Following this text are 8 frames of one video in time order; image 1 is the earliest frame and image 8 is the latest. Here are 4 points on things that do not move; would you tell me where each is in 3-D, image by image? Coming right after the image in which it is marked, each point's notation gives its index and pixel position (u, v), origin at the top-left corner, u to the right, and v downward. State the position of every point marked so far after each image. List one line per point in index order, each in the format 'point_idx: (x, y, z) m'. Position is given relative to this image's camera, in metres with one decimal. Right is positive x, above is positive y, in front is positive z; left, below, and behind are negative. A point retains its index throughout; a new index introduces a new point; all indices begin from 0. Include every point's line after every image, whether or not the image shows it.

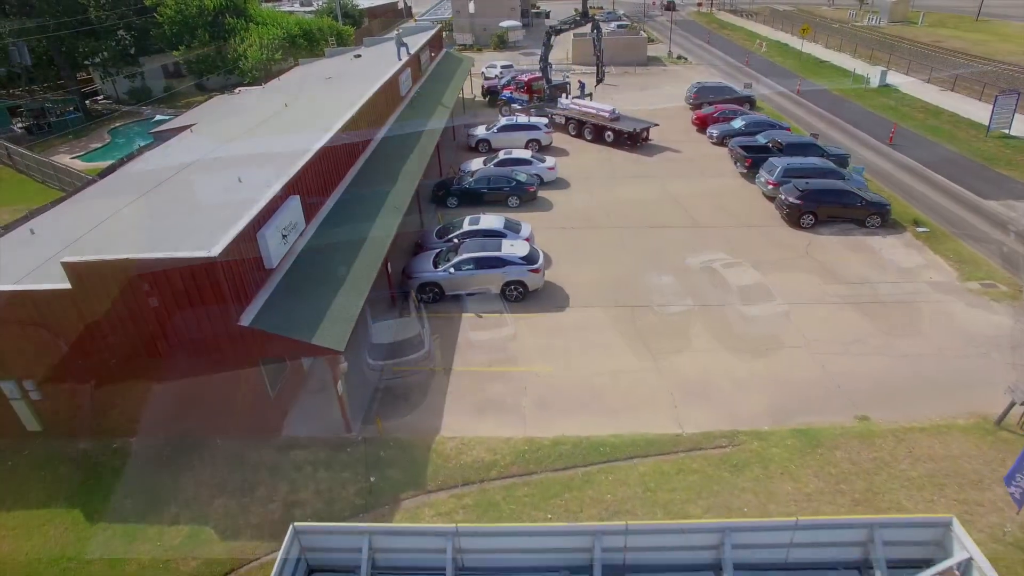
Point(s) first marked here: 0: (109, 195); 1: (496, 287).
0: (-9.8, +2.3, +16.2) m
1: (-0.3, 0.0, +15.8) m
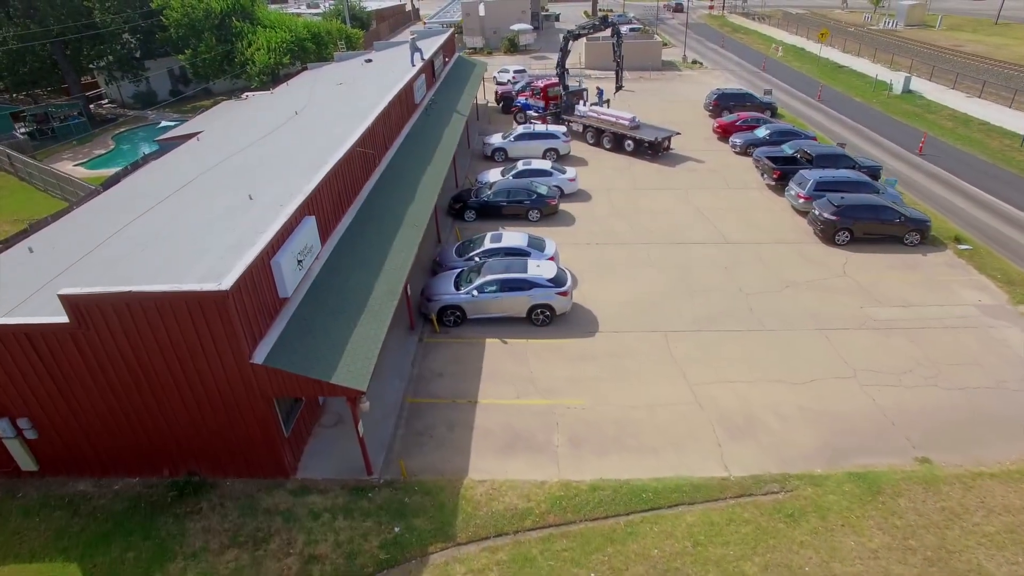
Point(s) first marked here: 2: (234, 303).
0: (-9.2, +1.9, +15.4) m
1: (+0.2, -0.5, +14.9) m
2: (-3.8, -0.2, +9.2) m
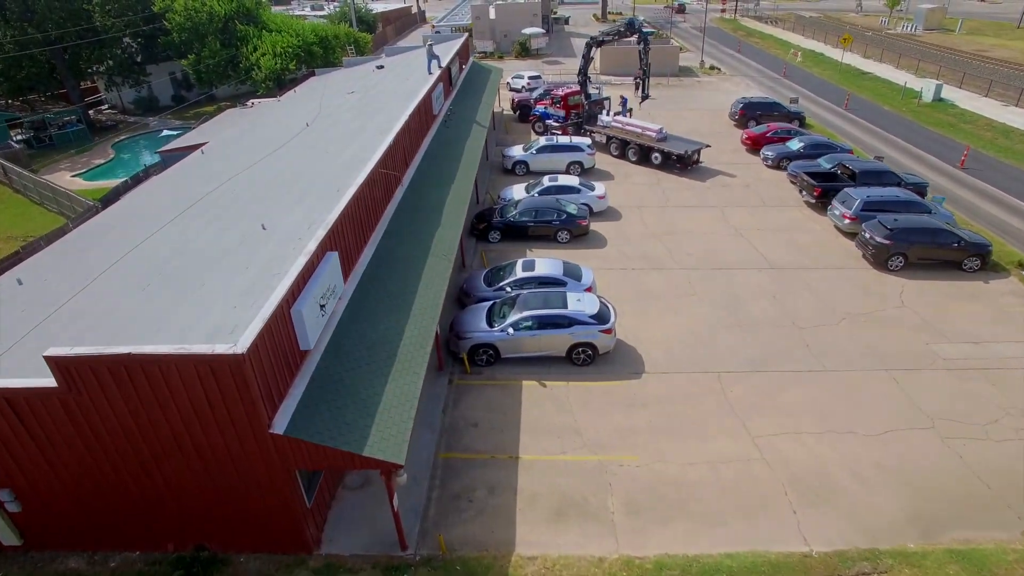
0: (-8.4, +1.1, +14.1) m
1: (+1.0, -1.3, +13.6) m
2: (-3.1, -0.9, +7.9) m
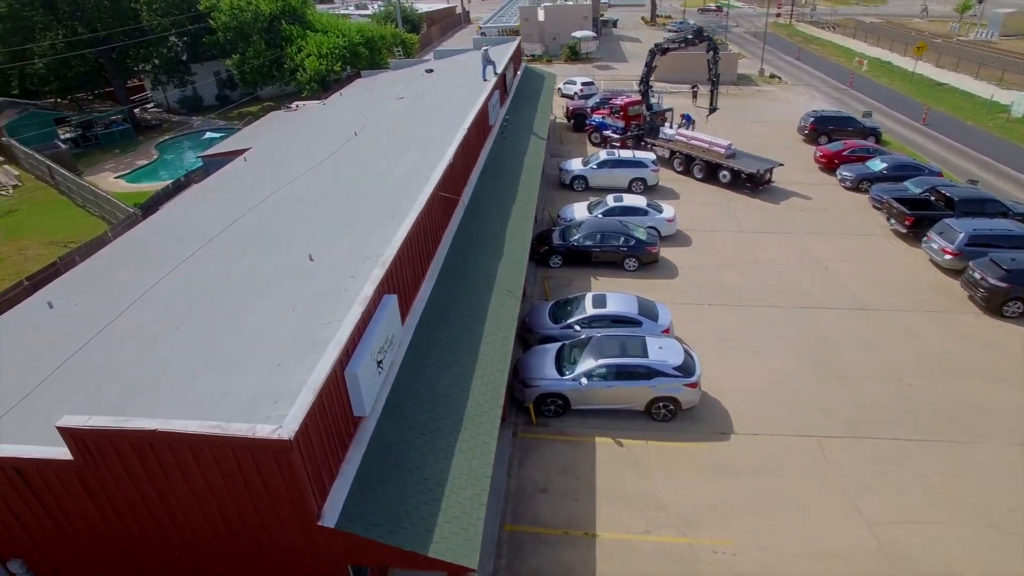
0: (-7.0, +0.6, +12.9) m
1: (+2.3, -2.1, +12.0) m
2: (-2.0, -1.6, +6.5) m
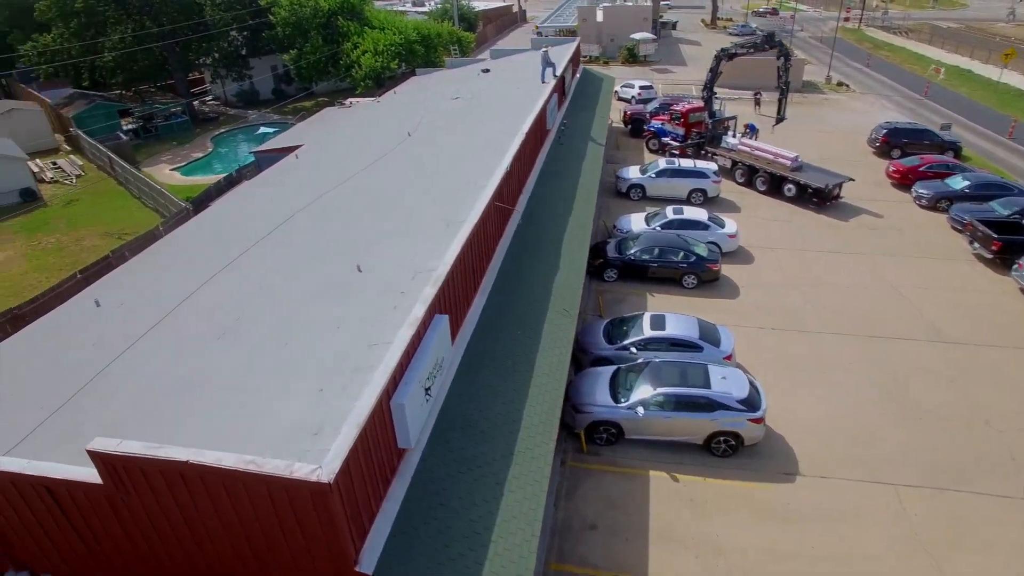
0: (-6.0, +0.6, +12.7) m
1: (+3.1, -2.5, +11.2) m
2: (-1.5, -1.8, +5.9) m
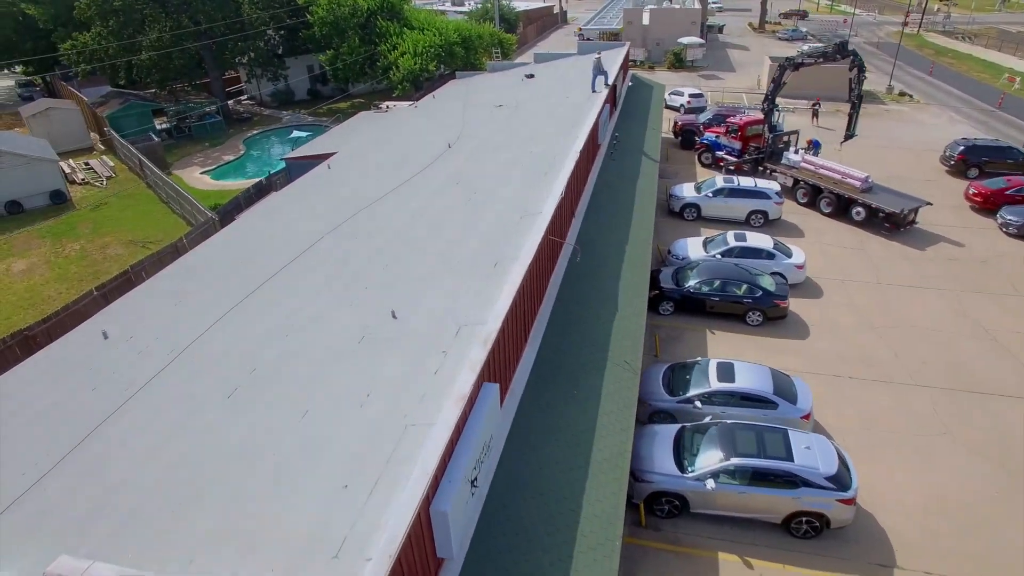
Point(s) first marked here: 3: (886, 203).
0: (-5.1, +0.1, +11.5) m
1: (+3.8, -3.3, +9.7) m
2: (-1.0, -2.5, +4.6) m
3: (+10.9, +2.5, +19.4) m
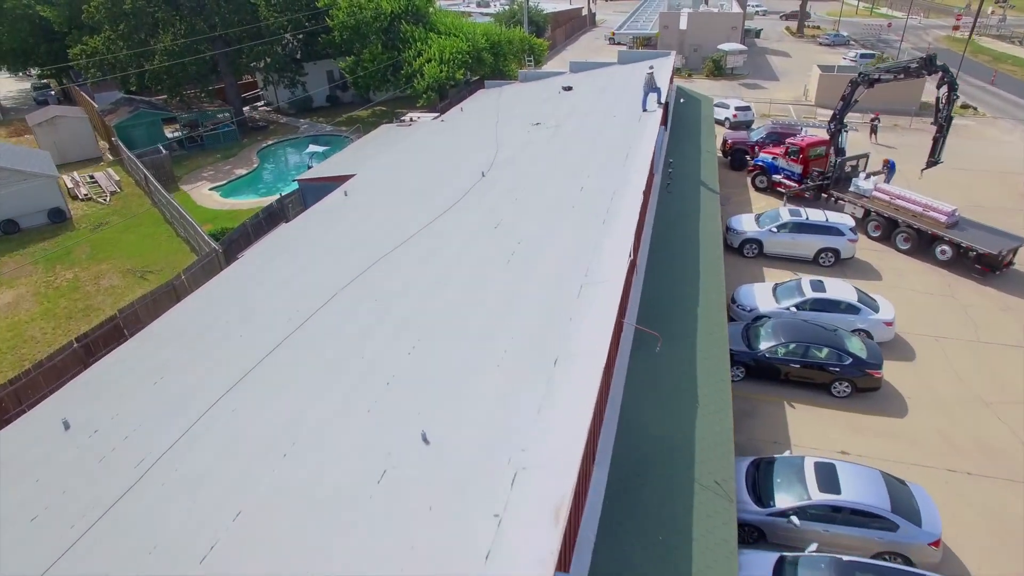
0: (-4.4, -1.0, +9.5) m
1: (+4.5, -4.5, +7.4) m
2: (-0.5, -3.6, +2.5) m
3: (+11.9, +1.2, +17.0) m
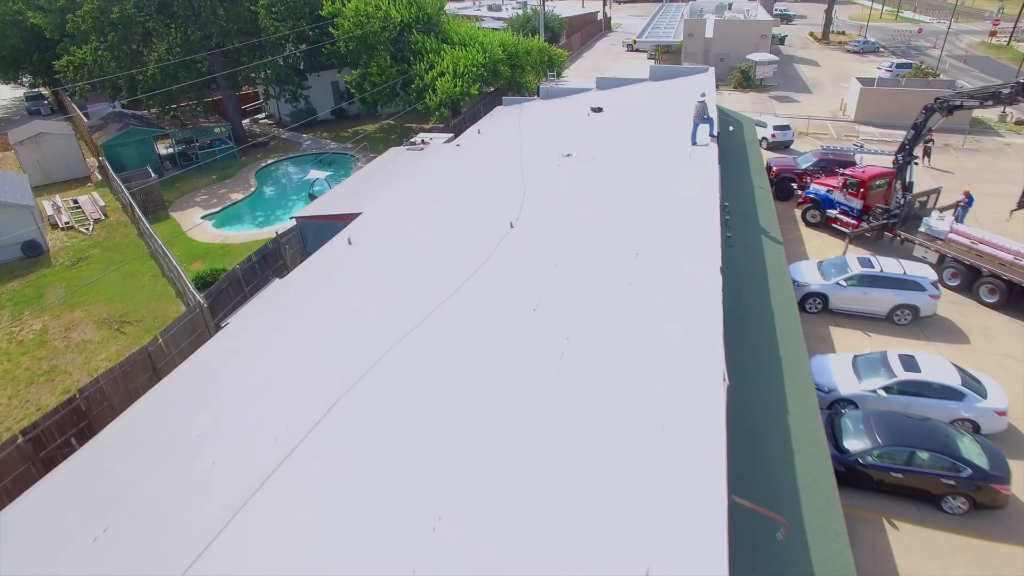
0: (-3.8, -2.3, +7.2) m
1: (+5.0, -5.9, +5.1) m
2: (0.0, -5.0, +0.2) m
3: (+12.5, -0.3, +14.5) m
